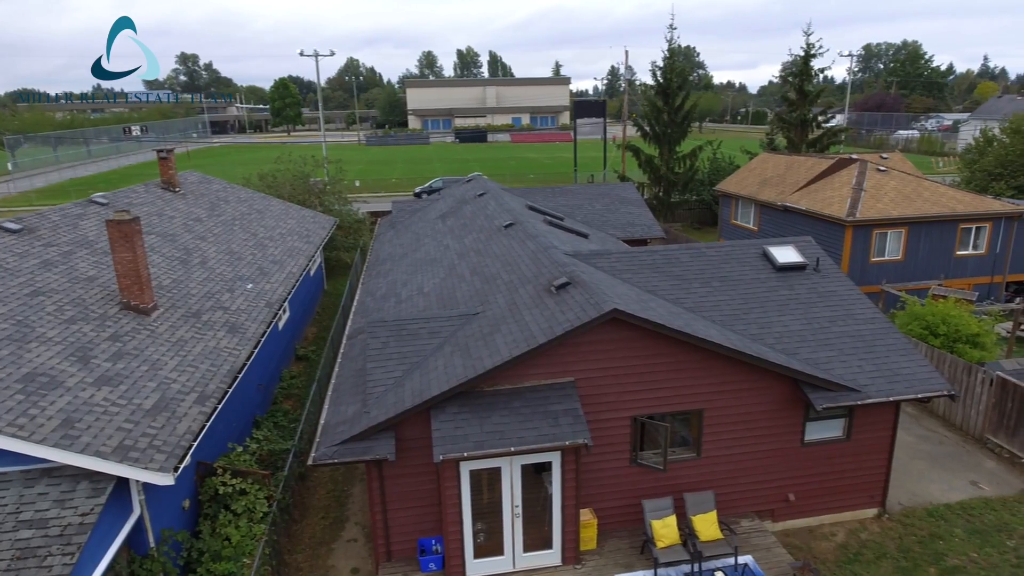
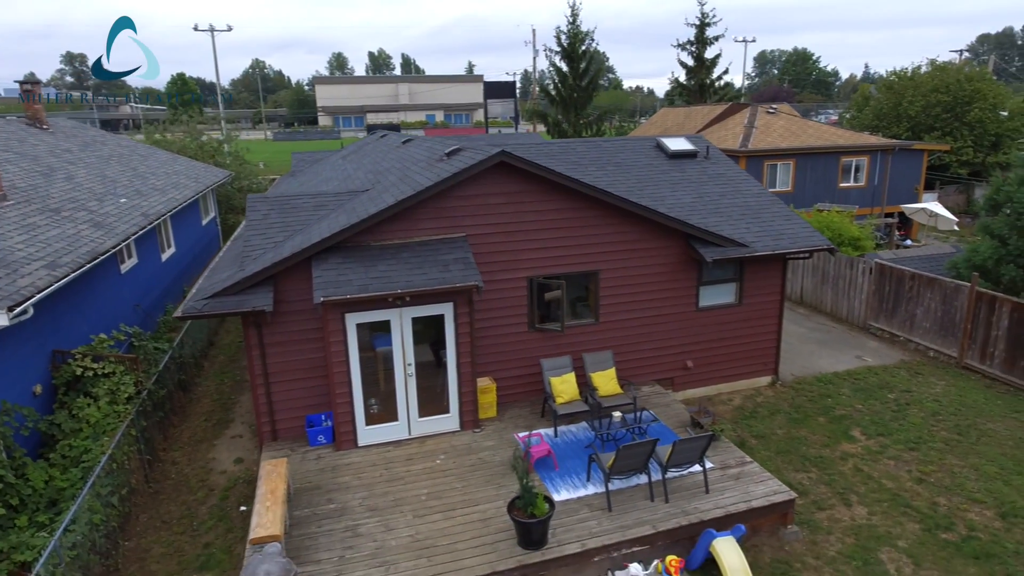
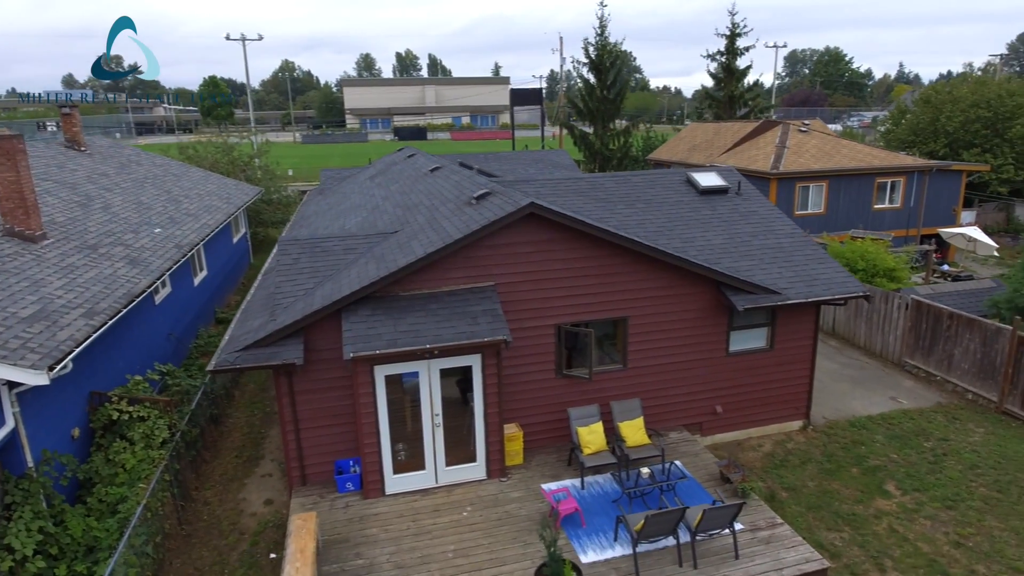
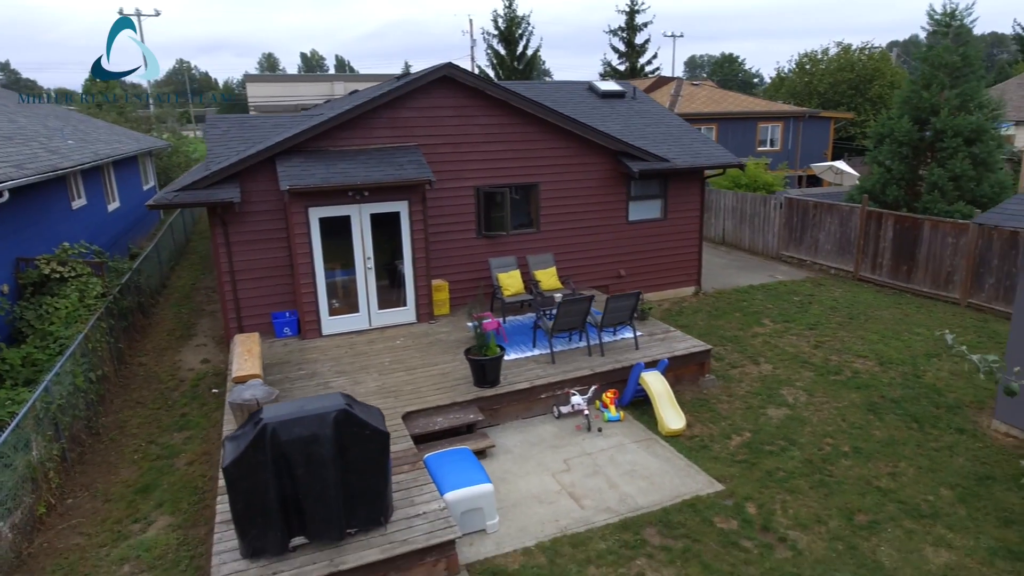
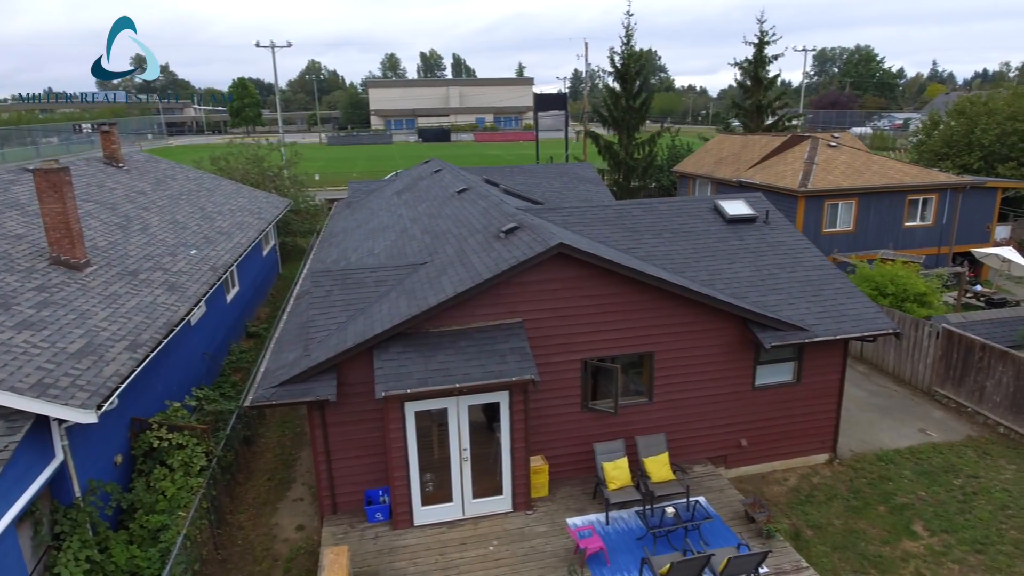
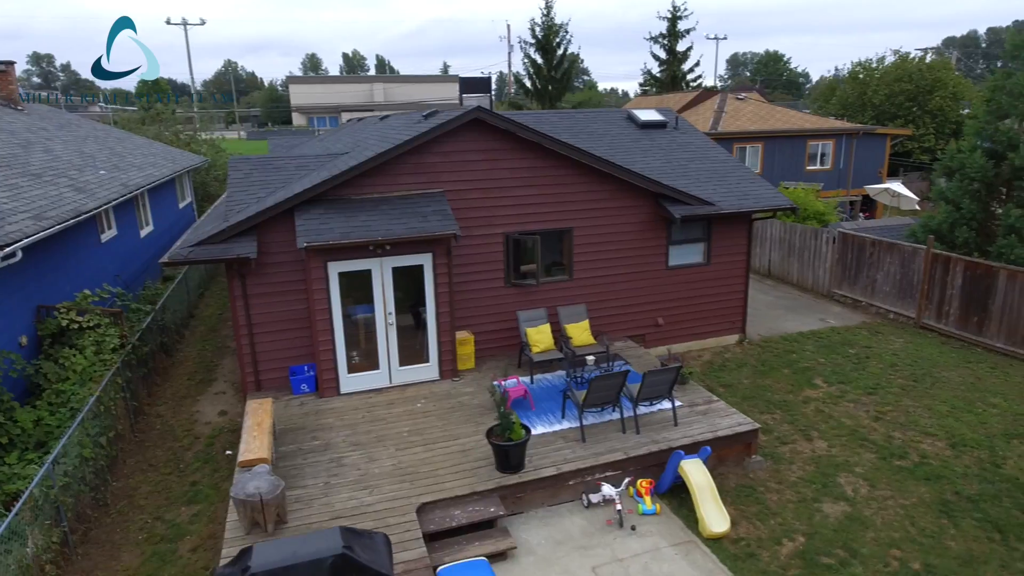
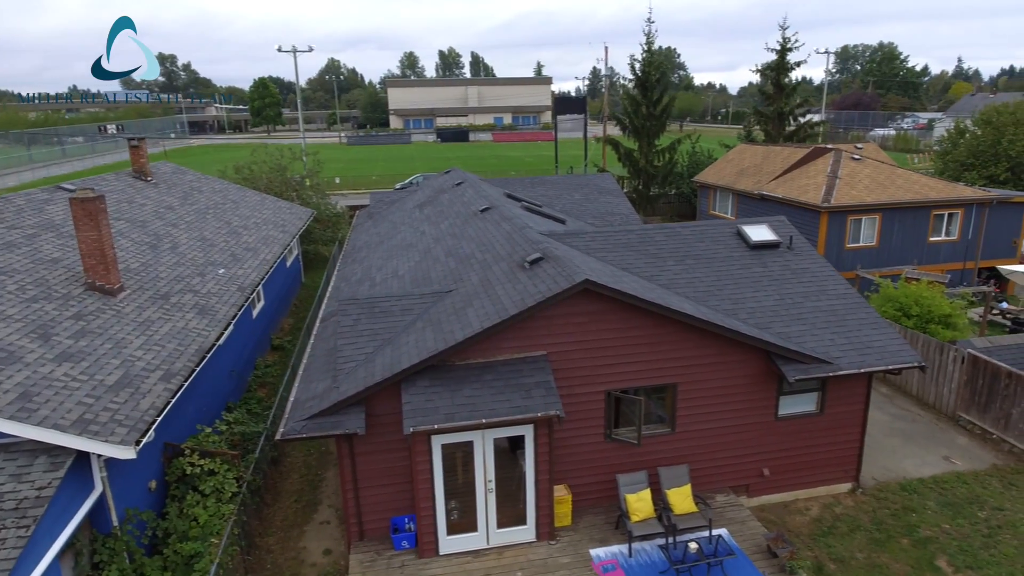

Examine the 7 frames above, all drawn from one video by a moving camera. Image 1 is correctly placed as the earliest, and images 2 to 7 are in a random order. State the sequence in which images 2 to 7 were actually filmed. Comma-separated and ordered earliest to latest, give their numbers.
7, 5, 3, 2, 6, 4
